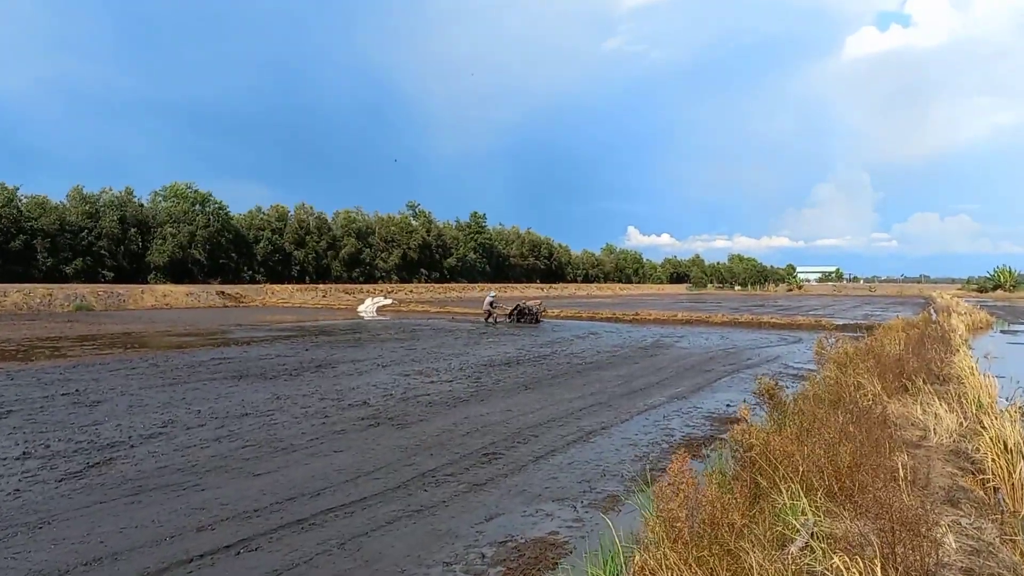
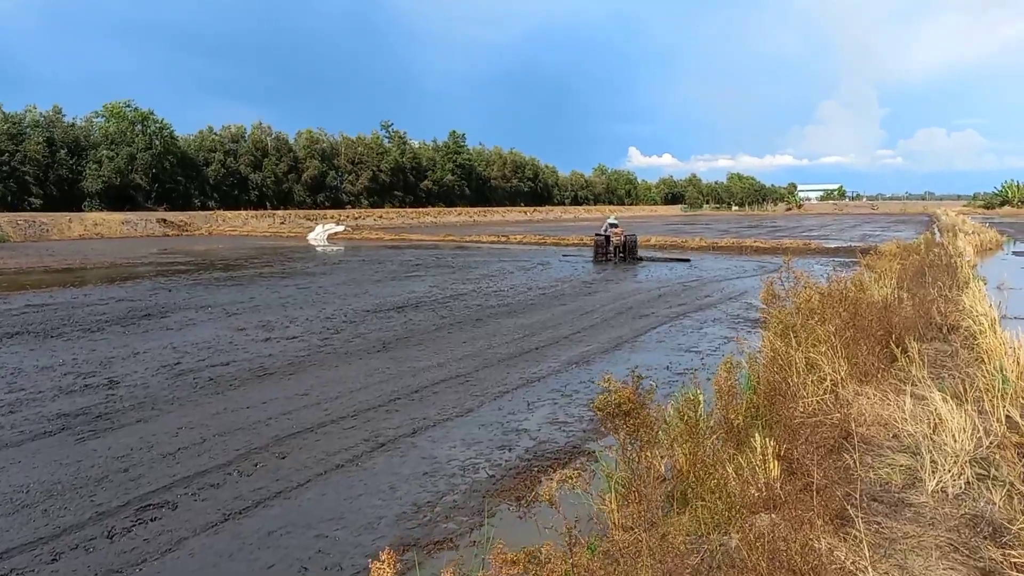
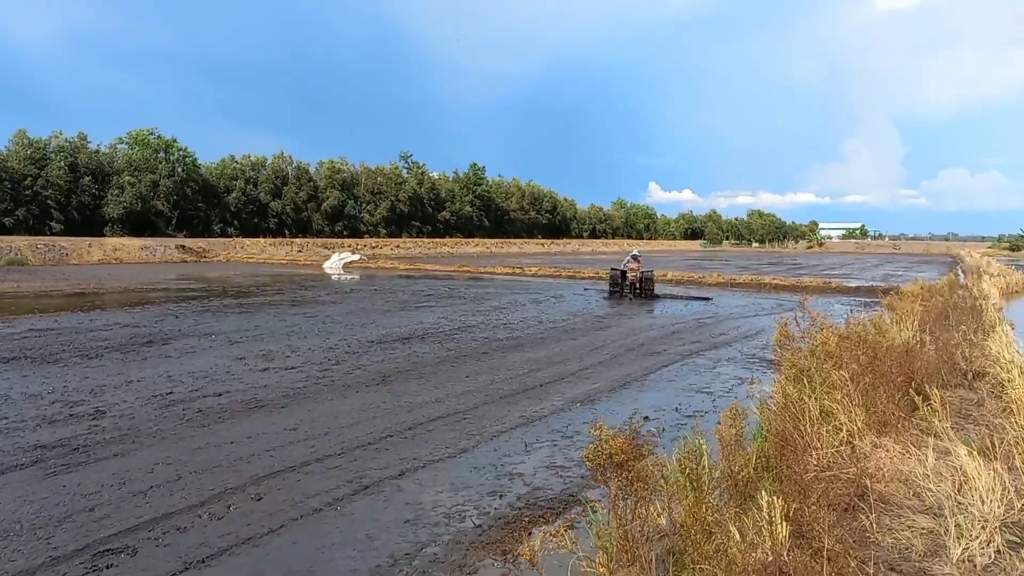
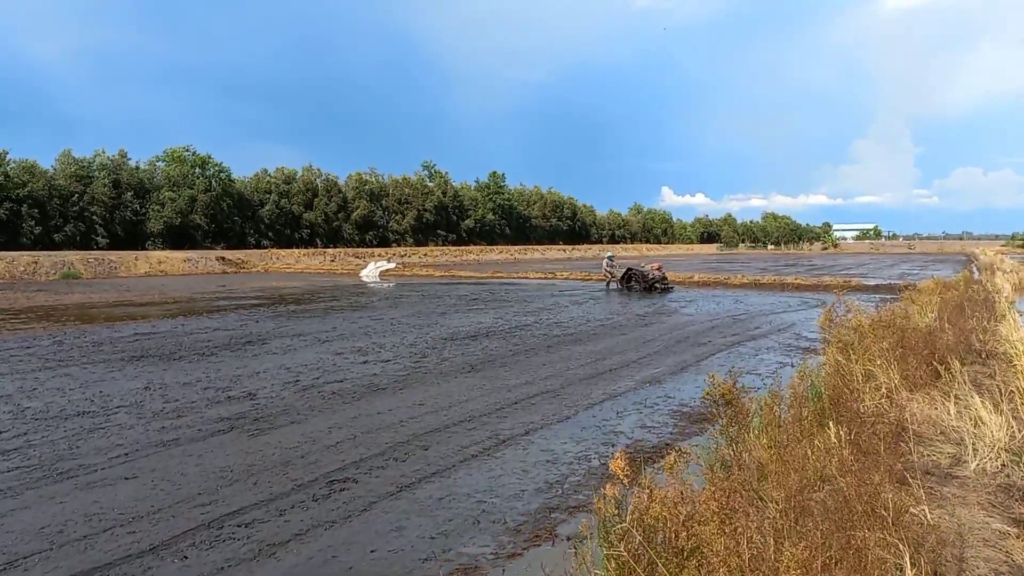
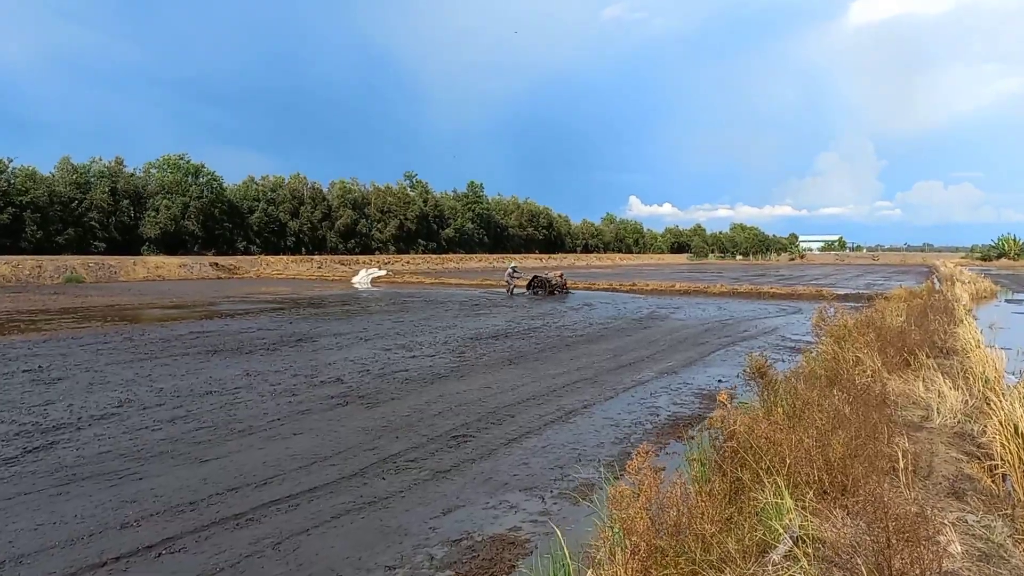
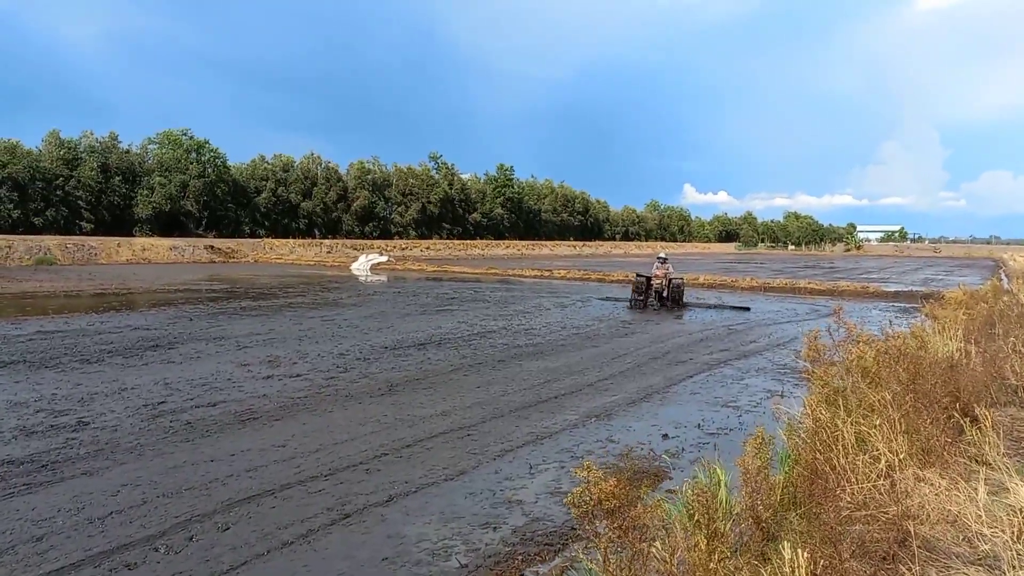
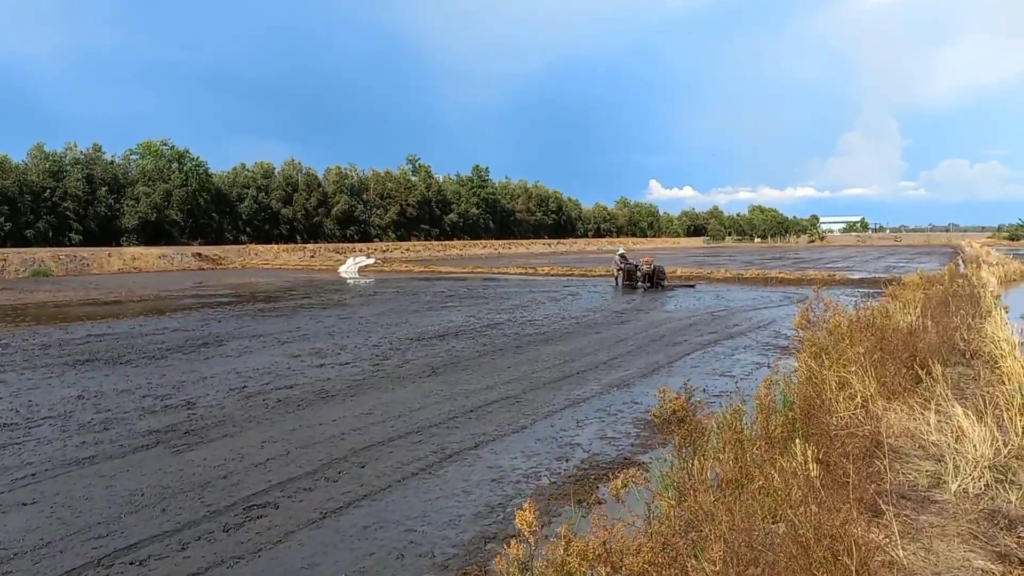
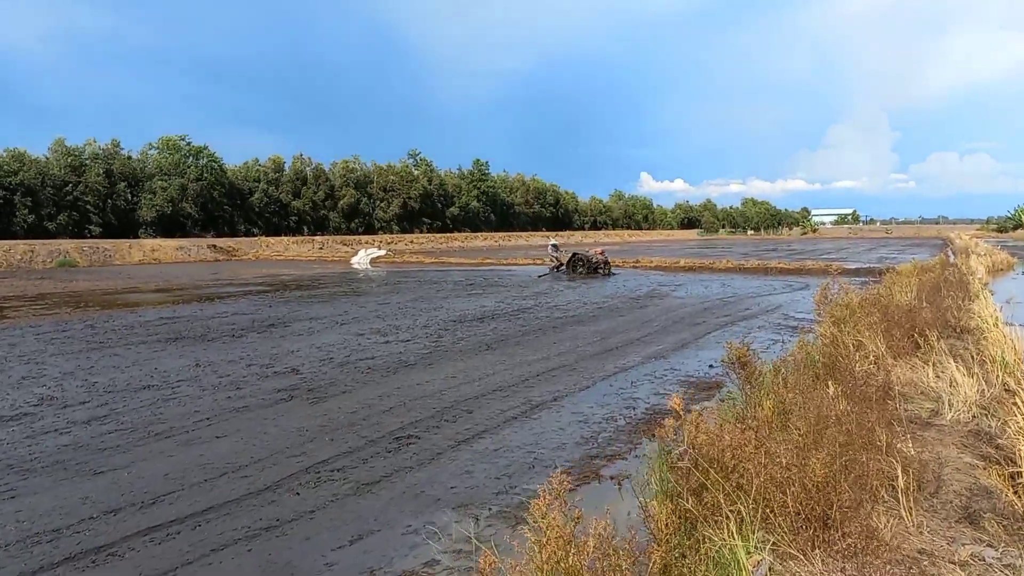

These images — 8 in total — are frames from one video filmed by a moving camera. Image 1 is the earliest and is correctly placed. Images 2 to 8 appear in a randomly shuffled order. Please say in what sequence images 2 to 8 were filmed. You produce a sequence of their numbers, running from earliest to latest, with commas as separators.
5, 8, 4, 7, 2, 3, 6
